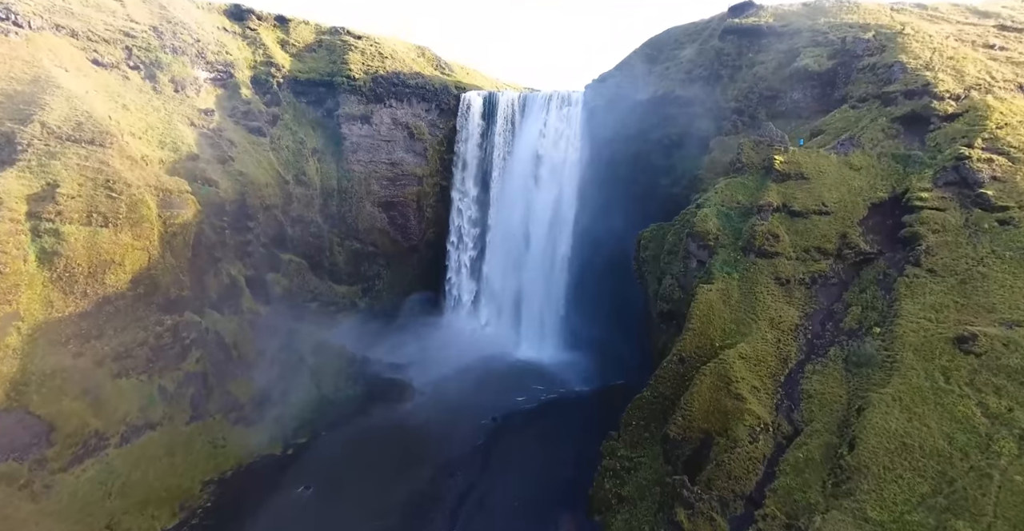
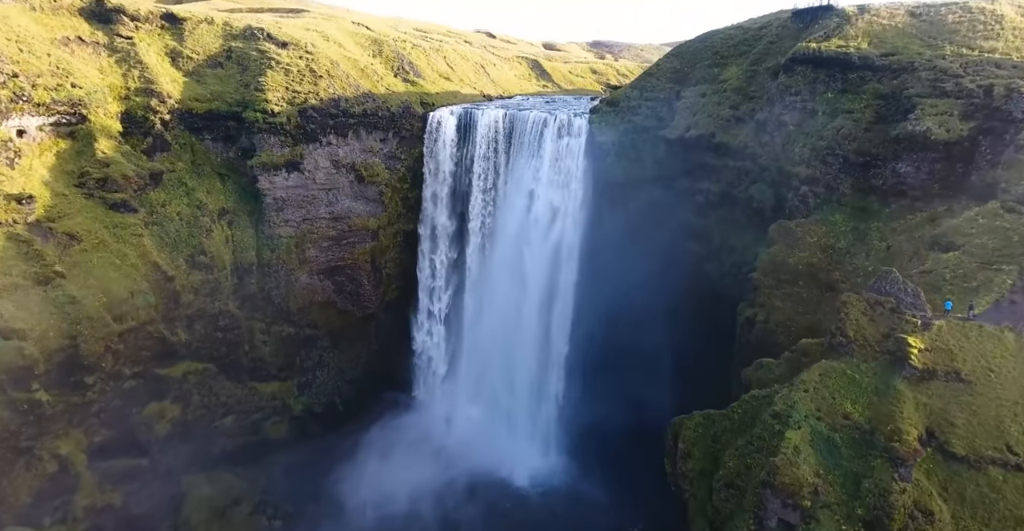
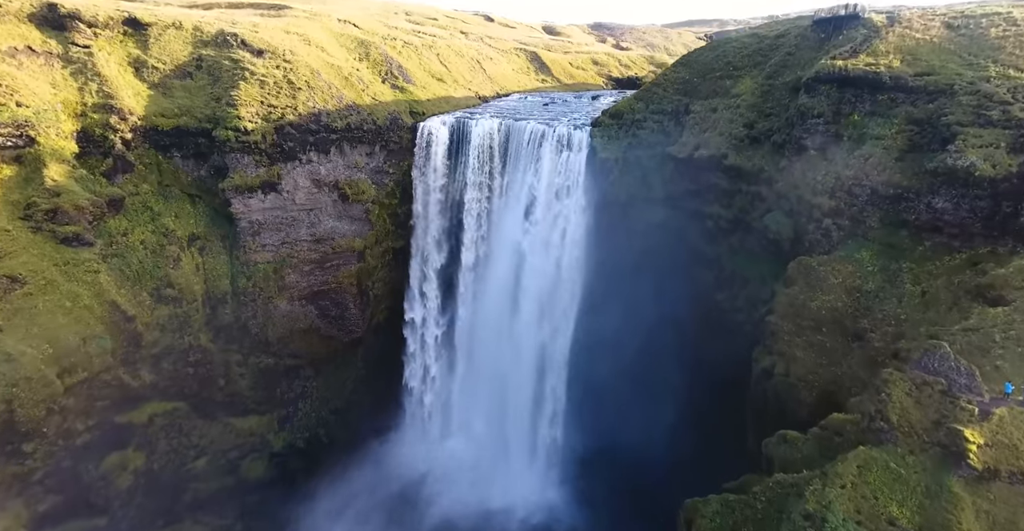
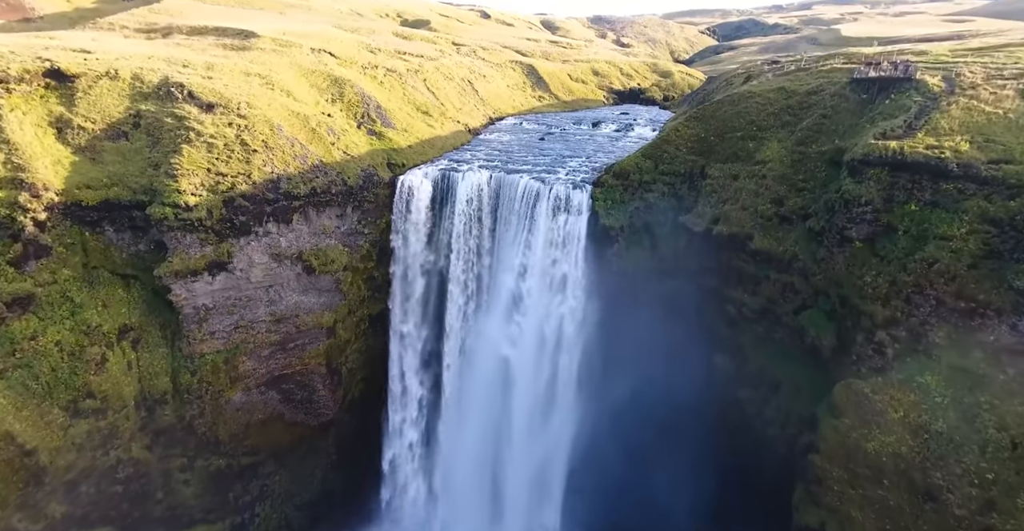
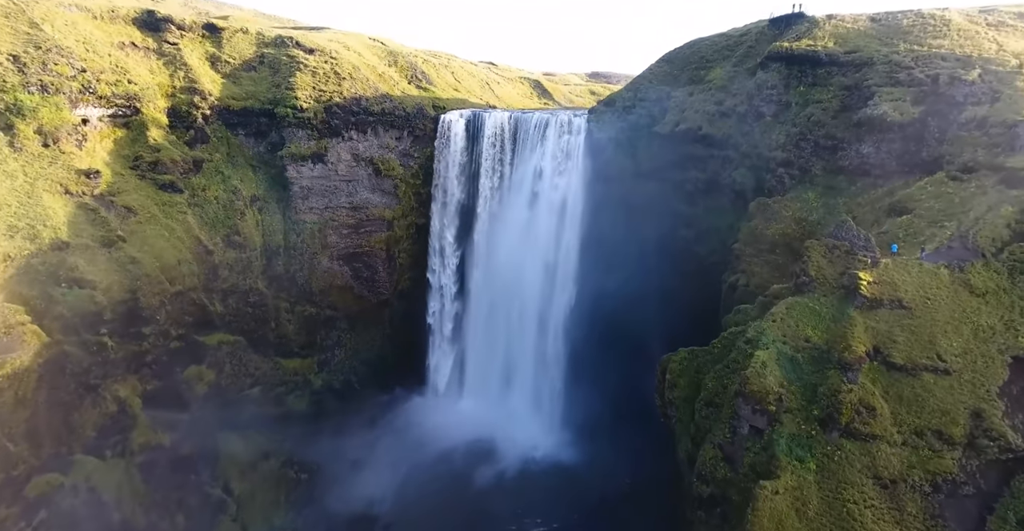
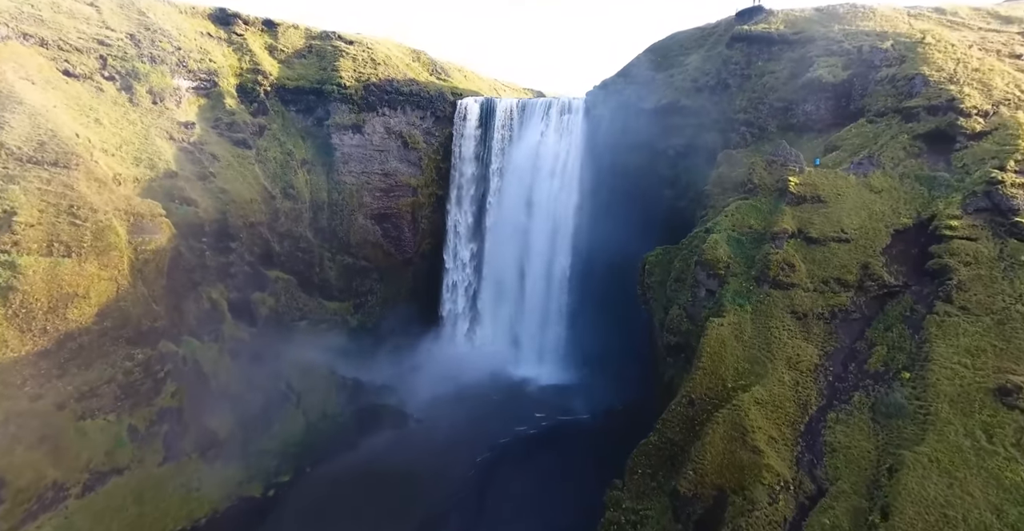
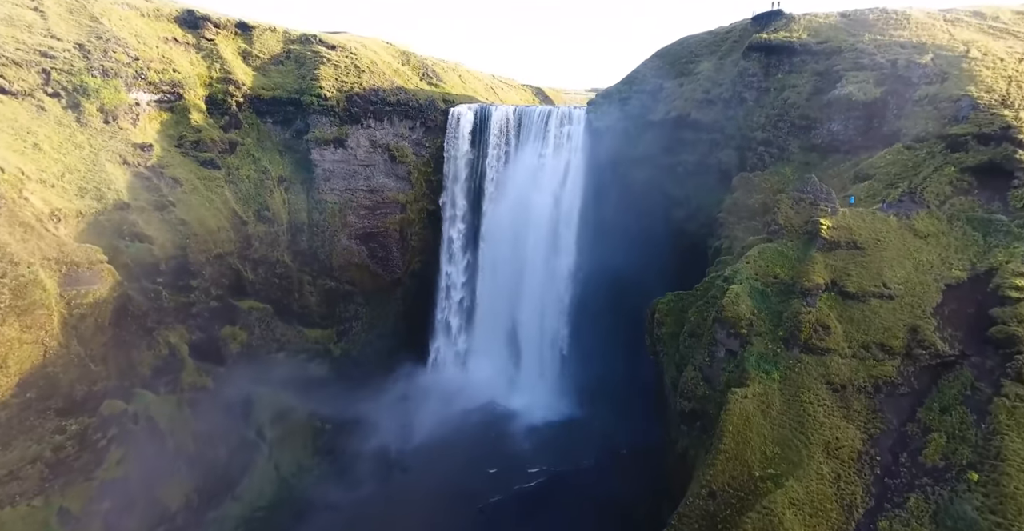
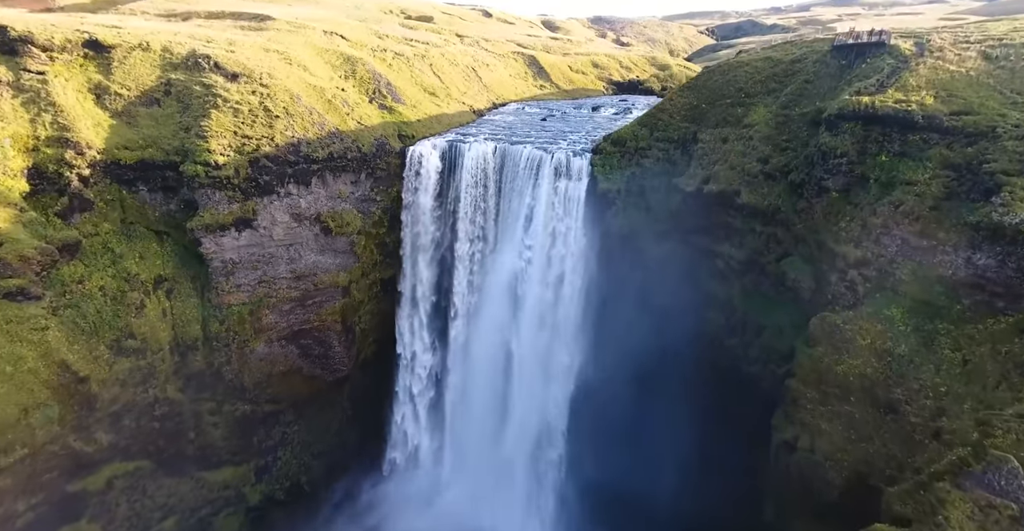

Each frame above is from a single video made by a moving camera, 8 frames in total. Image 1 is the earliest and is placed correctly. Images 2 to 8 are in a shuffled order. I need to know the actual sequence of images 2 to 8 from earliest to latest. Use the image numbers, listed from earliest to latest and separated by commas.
6, 7, 5, 2, 3, 8, 4
